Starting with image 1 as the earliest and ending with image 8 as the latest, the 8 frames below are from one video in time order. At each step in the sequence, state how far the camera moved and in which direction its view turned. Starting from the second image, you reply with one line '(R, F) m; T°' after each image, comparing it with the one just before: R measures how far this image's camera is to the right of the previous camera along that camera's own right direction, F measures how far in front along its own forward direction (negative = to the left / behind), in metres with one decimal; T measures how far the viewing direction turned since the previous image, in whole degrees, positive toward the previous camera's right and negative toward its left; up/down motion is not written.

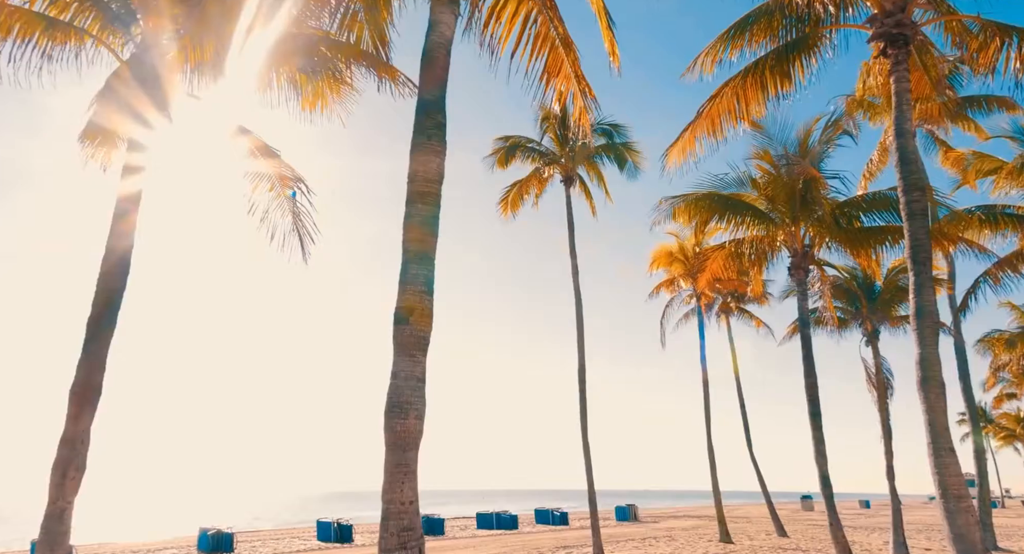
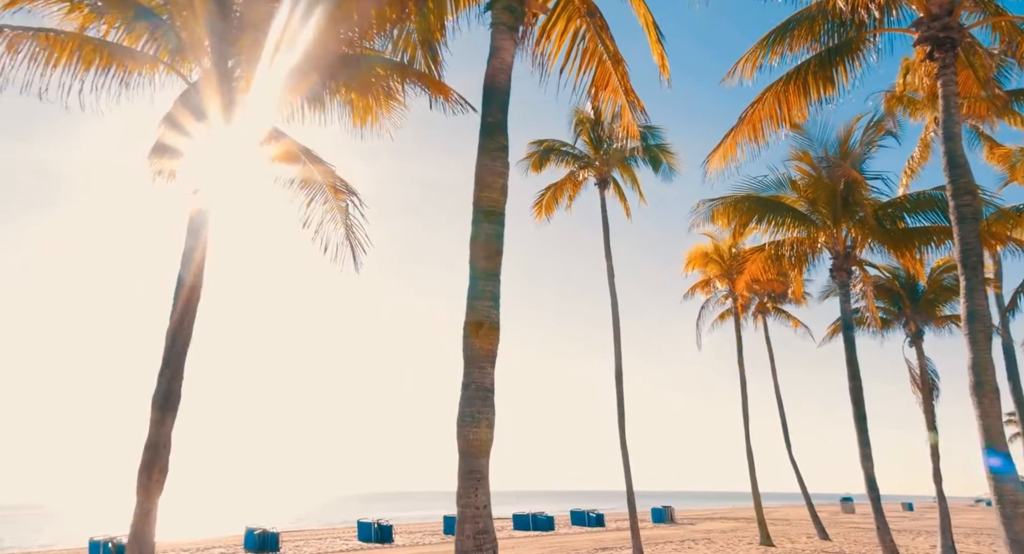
(-0.2, -0.2) m; -2°
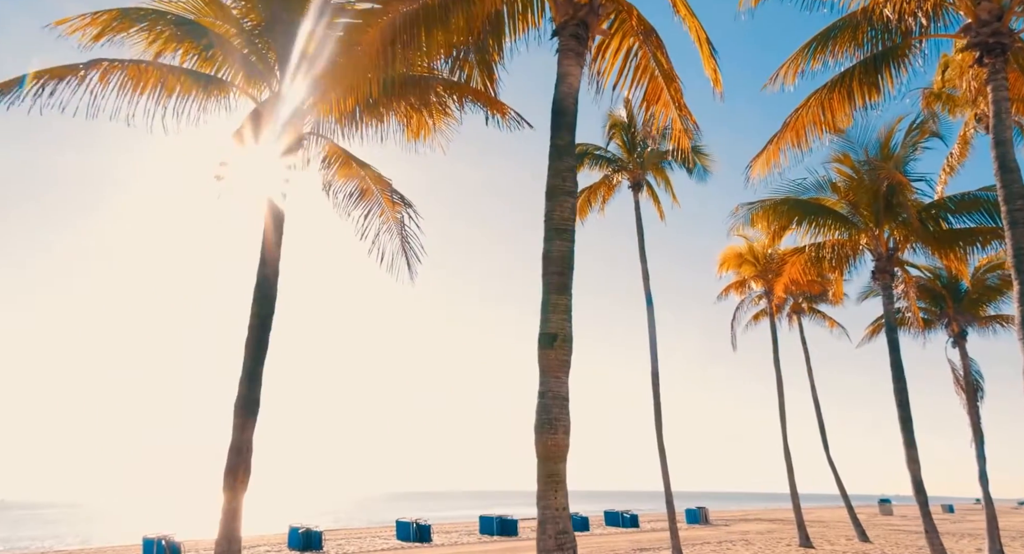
(-0.2, -0.2) m; -2°
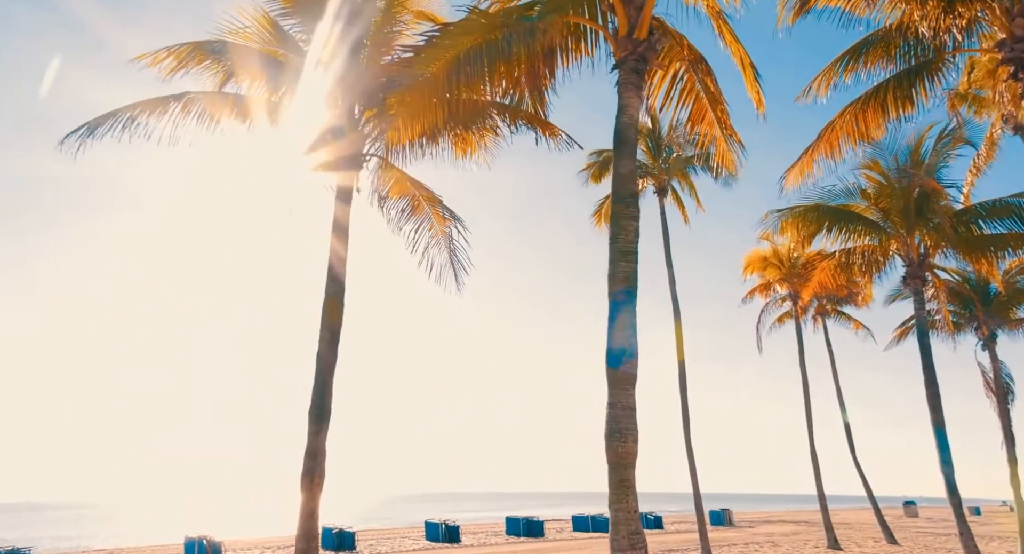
(-0.3, -0.3) m; -1°
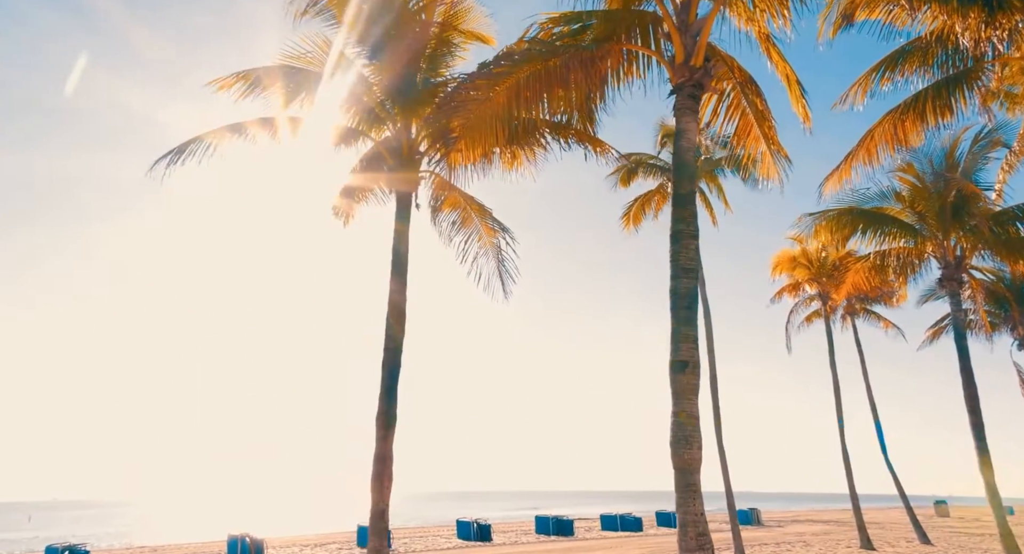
(-0.3, -0.3) m; -2°
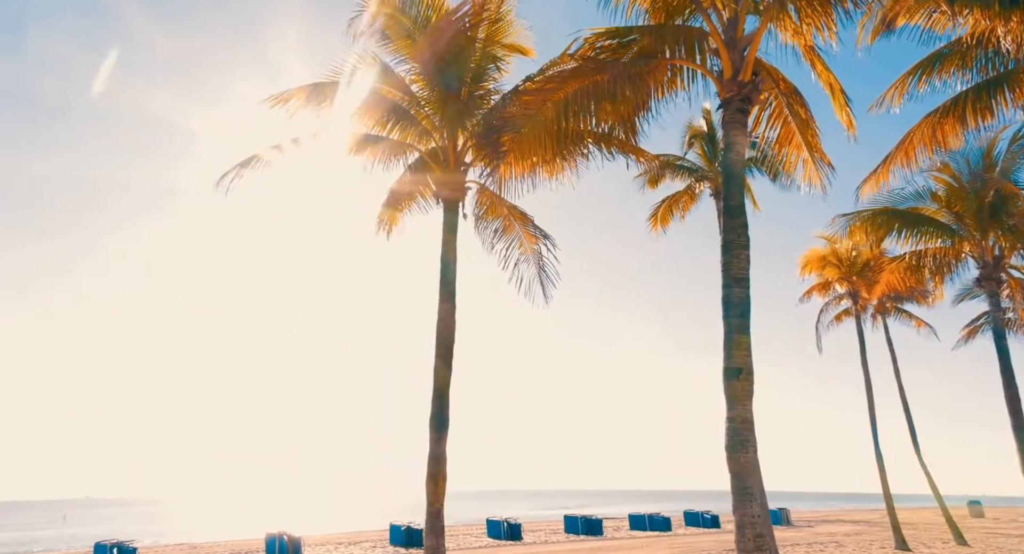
(-0.2, -0.2) m; -2°
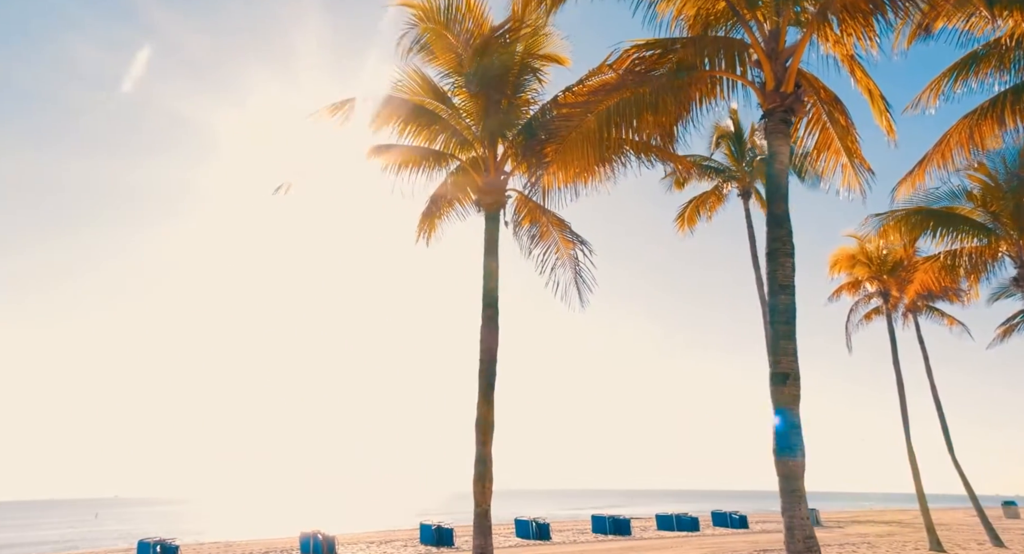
(-0.2, -0.2) m; -2°
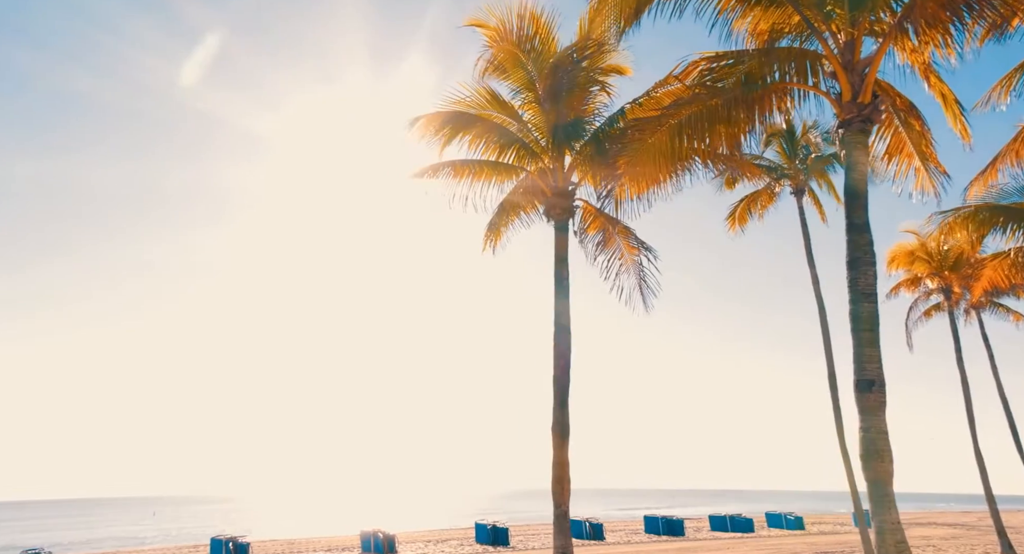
(-0.3, -0.2) m; -3°
